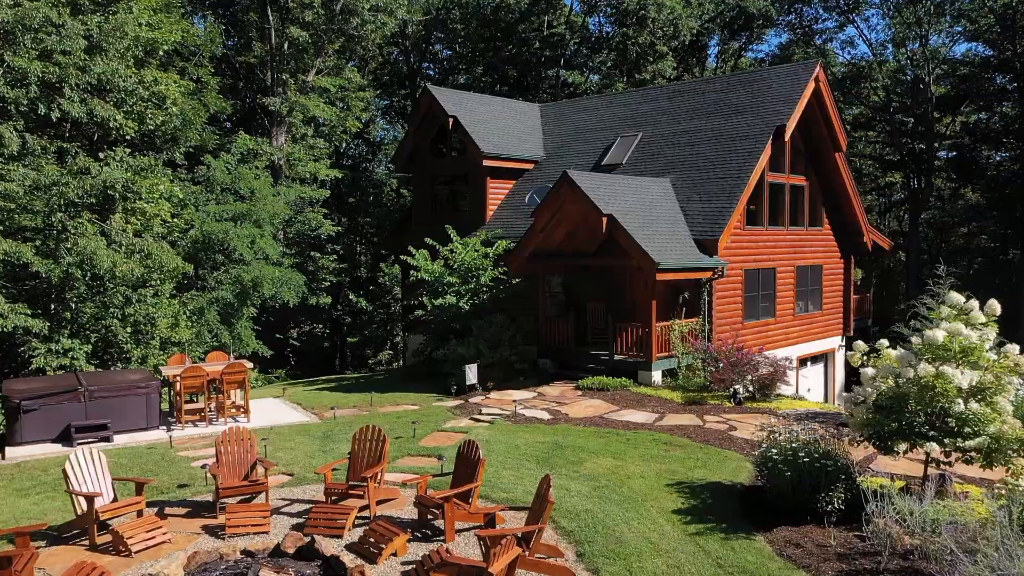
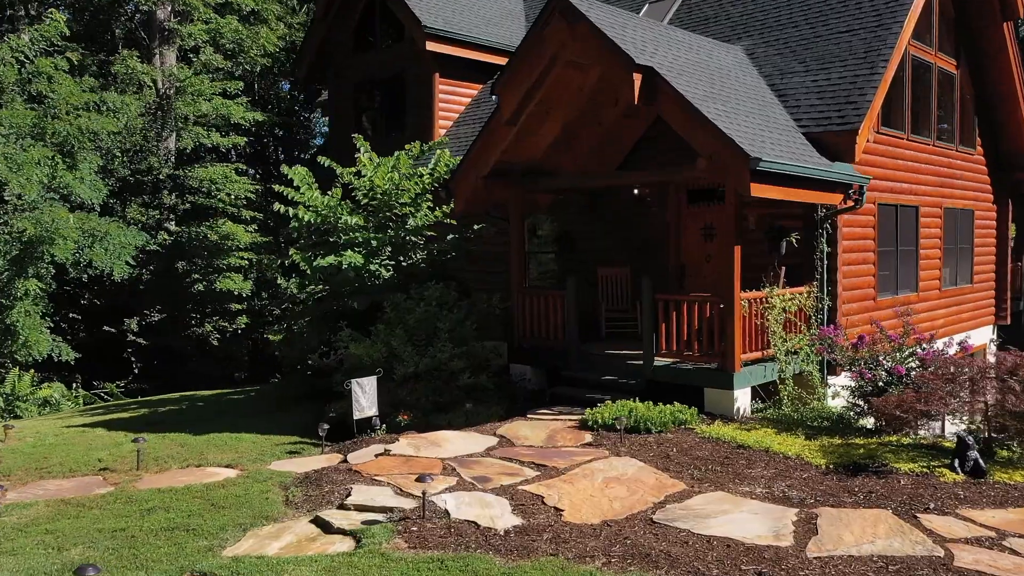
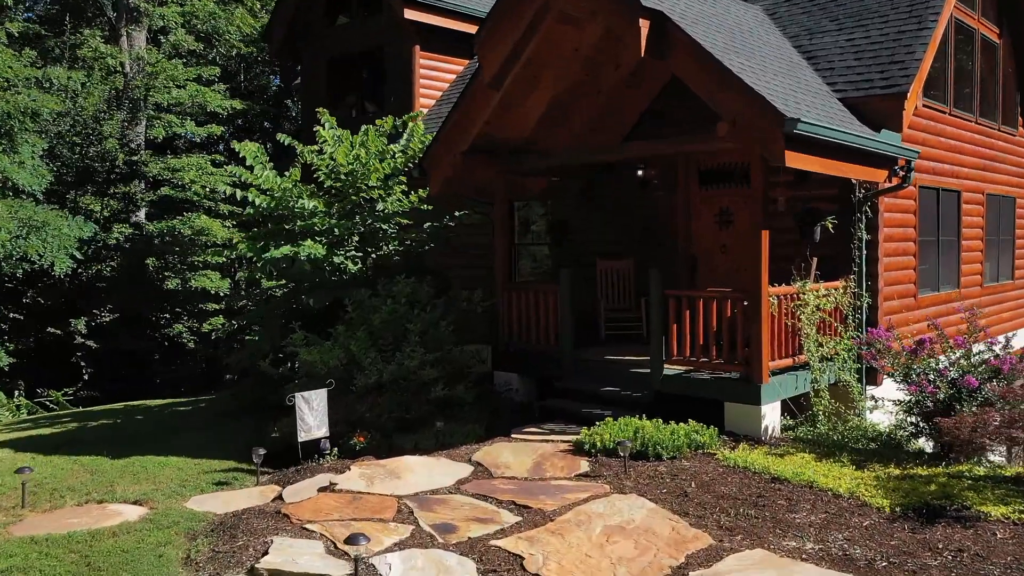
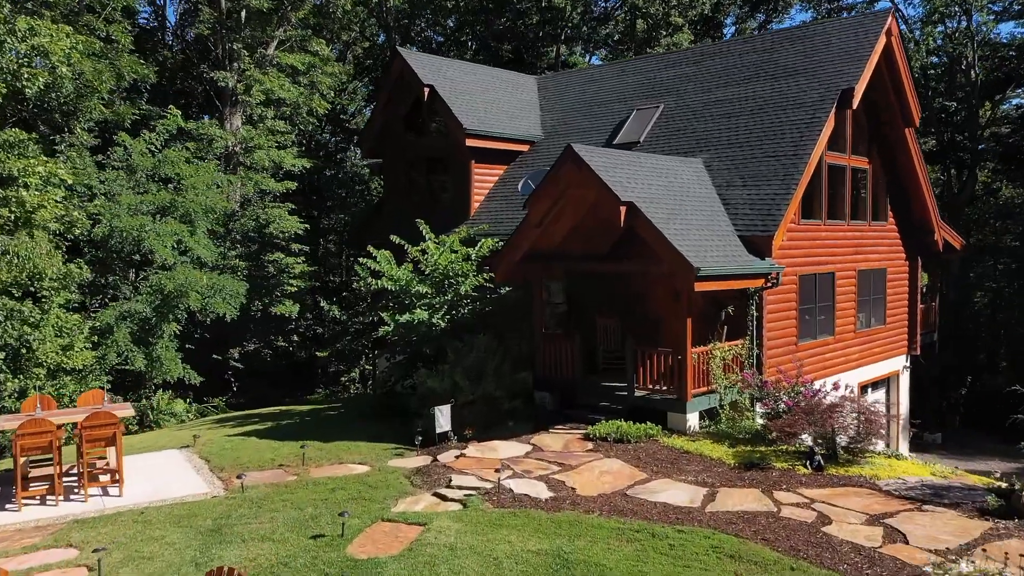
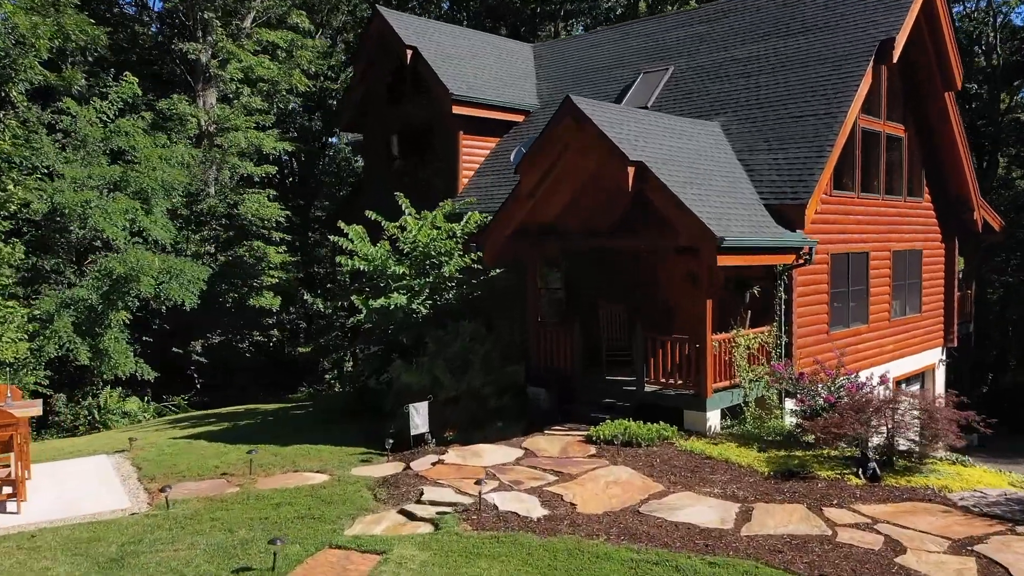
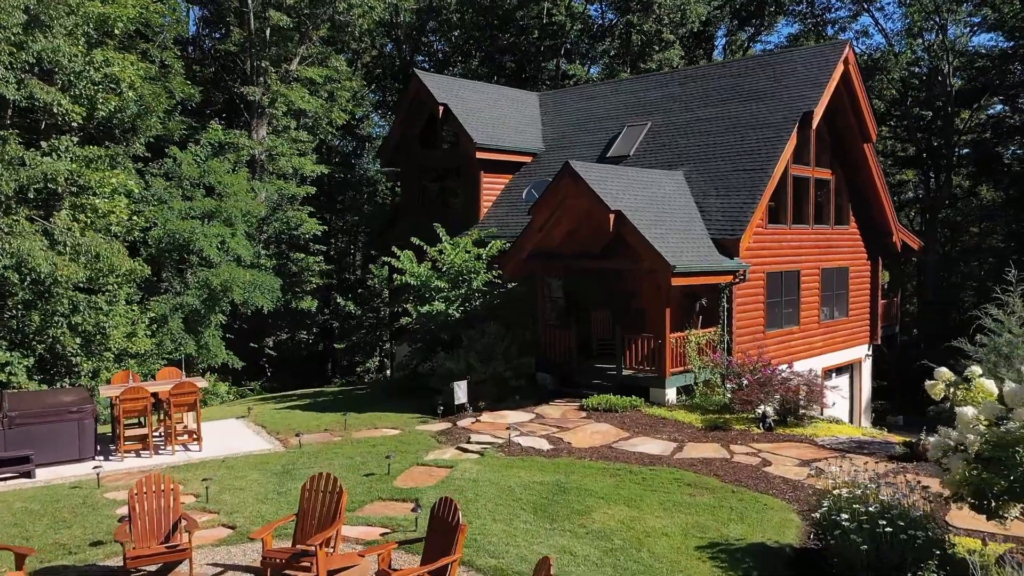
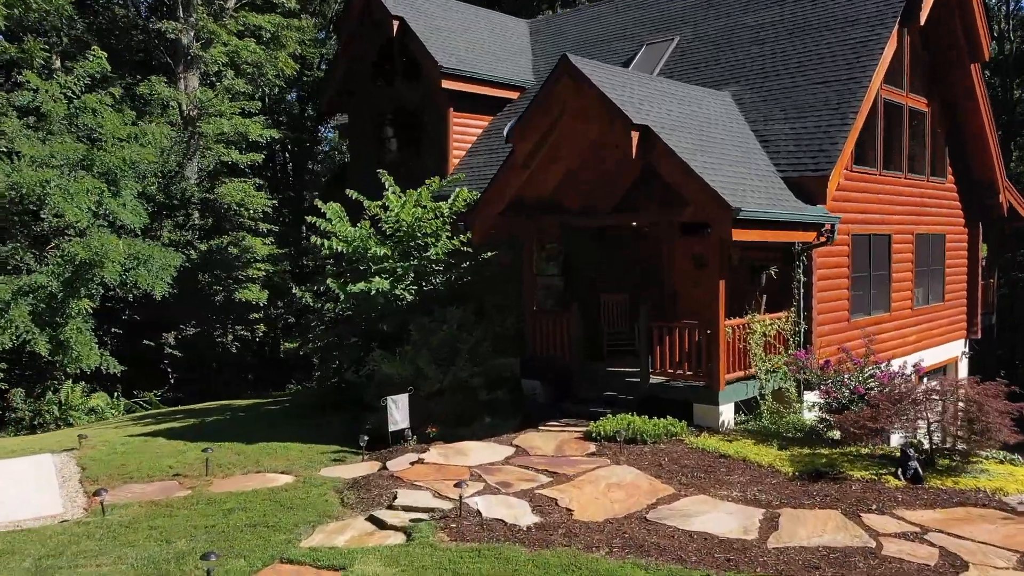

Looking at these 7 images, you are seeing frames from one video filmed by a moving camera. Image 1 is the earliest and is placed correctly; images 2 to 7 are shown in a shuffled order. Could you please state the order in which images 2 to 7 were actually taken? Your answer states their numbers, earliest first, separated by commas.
6, 4, 5, 7, 2, 3
